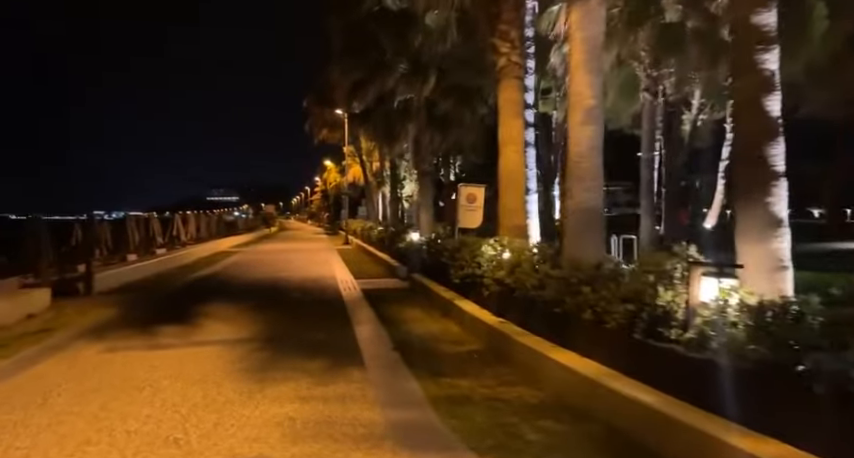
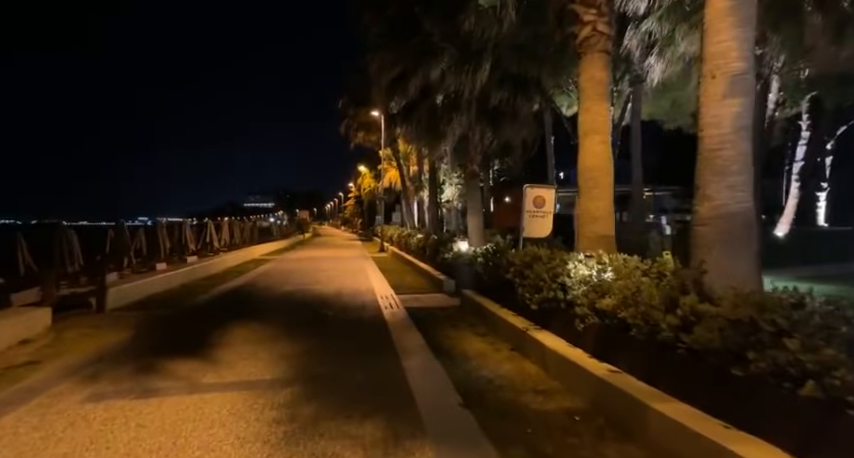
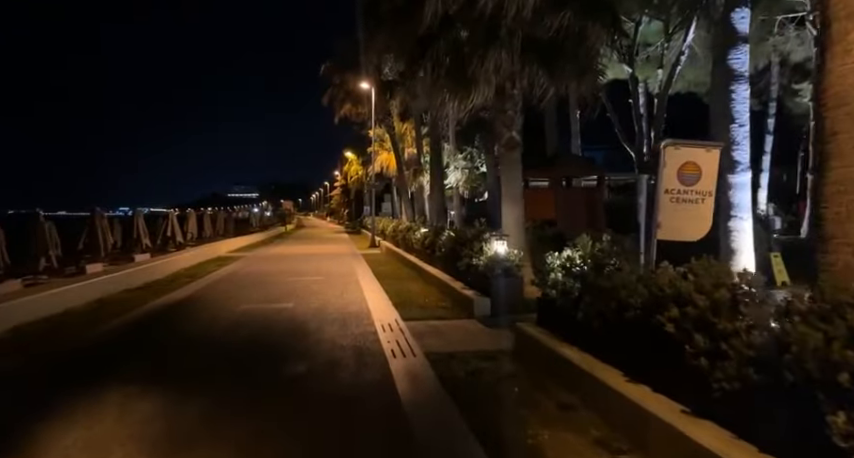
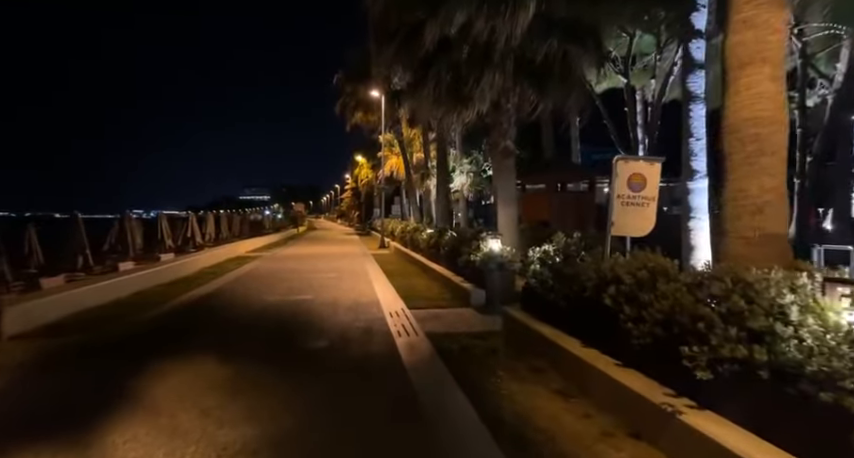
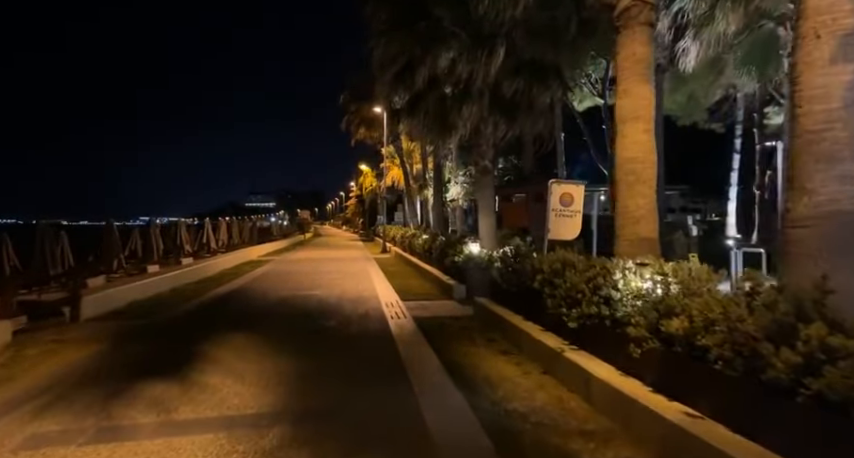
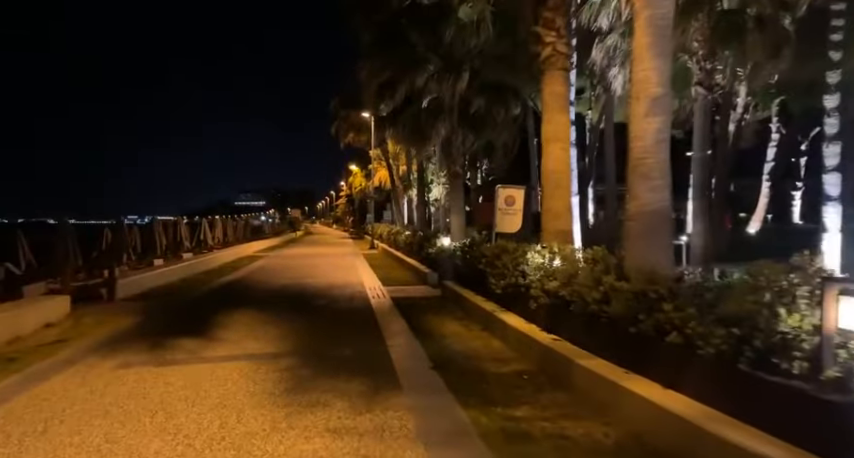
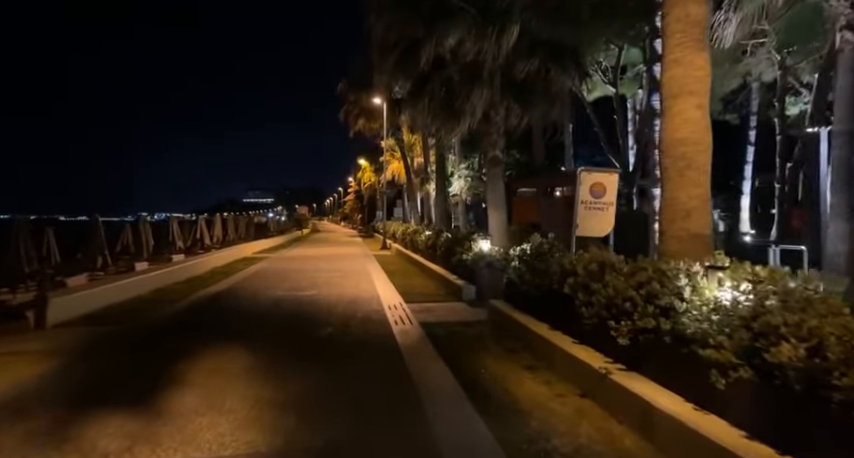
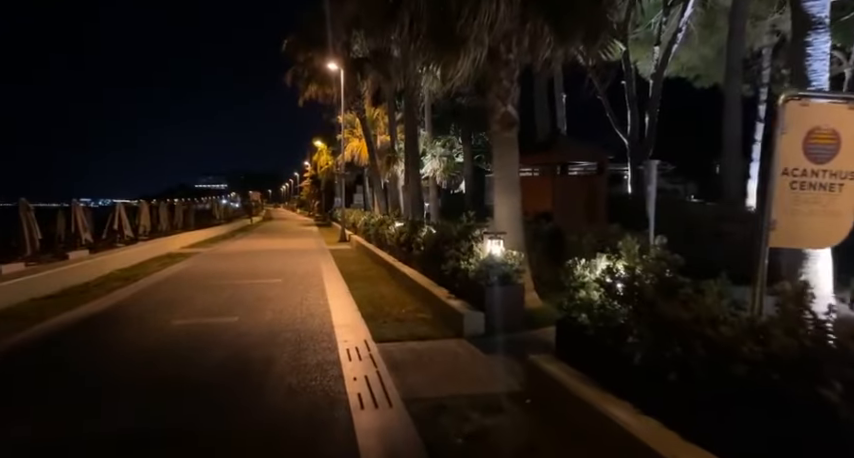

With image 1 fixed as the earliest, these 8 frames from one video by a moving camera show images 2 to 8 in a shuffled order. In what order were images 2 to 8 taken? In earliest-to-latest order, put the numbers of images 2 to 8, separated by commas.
6, 2, 5, 7, 4, 3, 8
